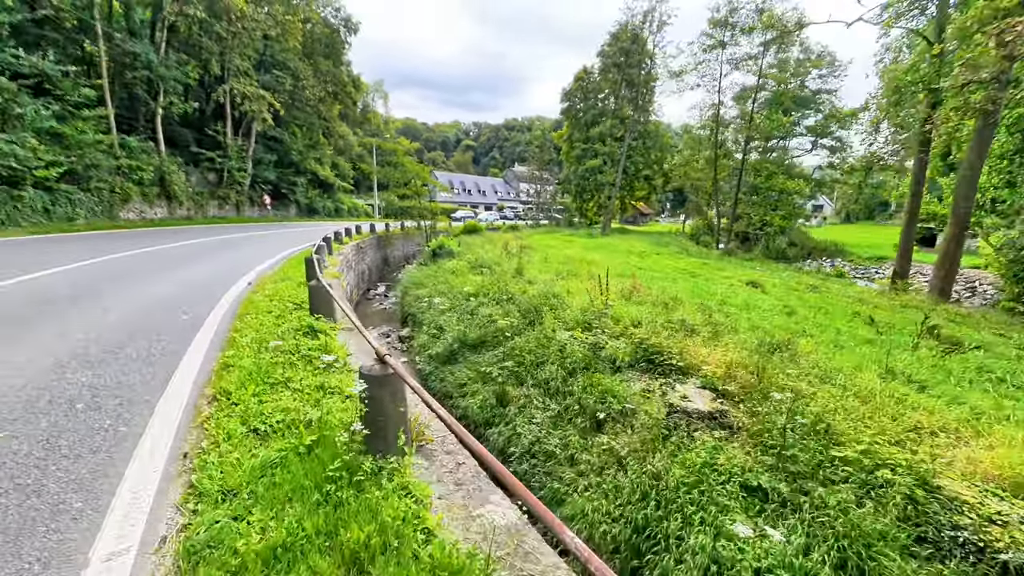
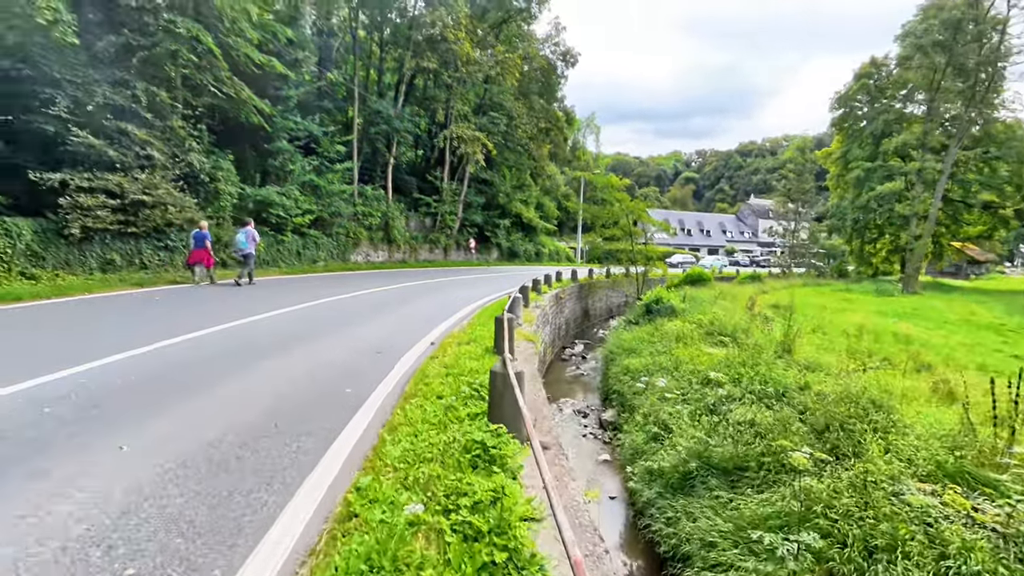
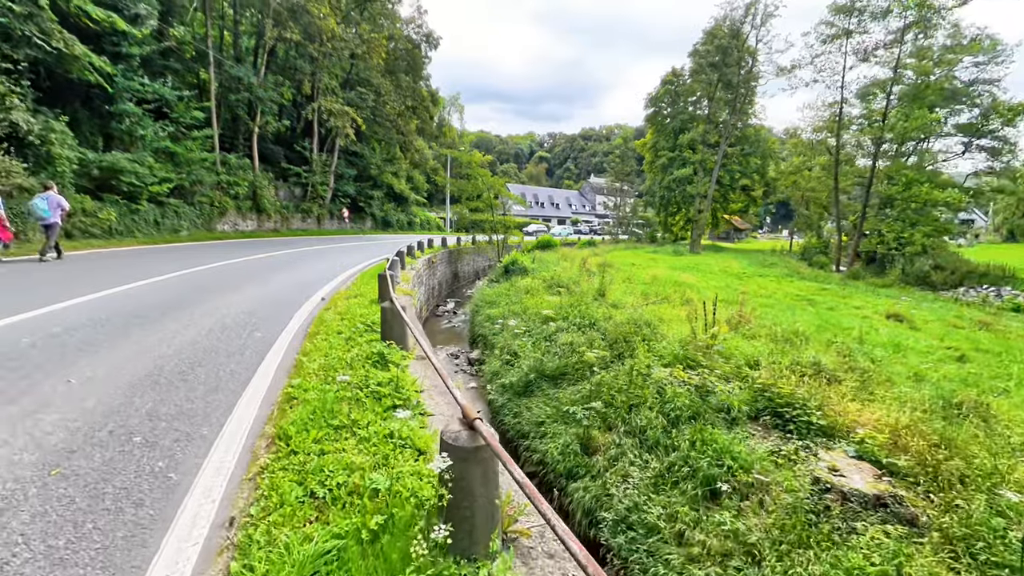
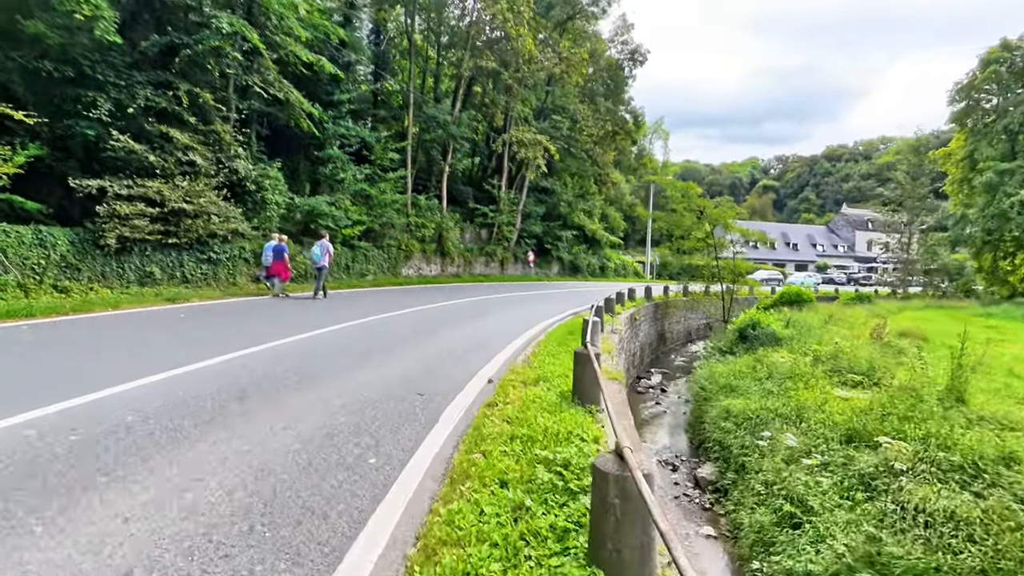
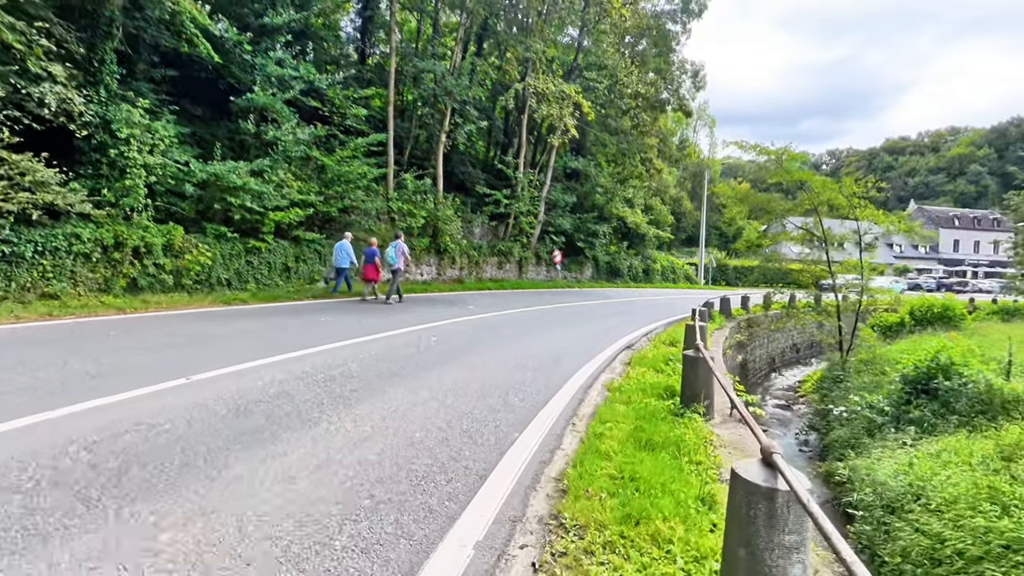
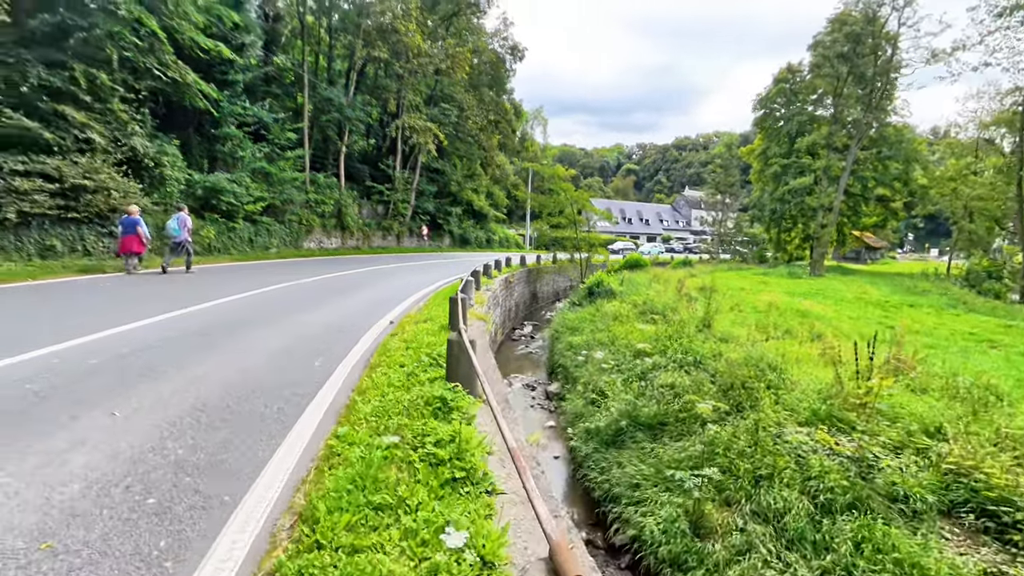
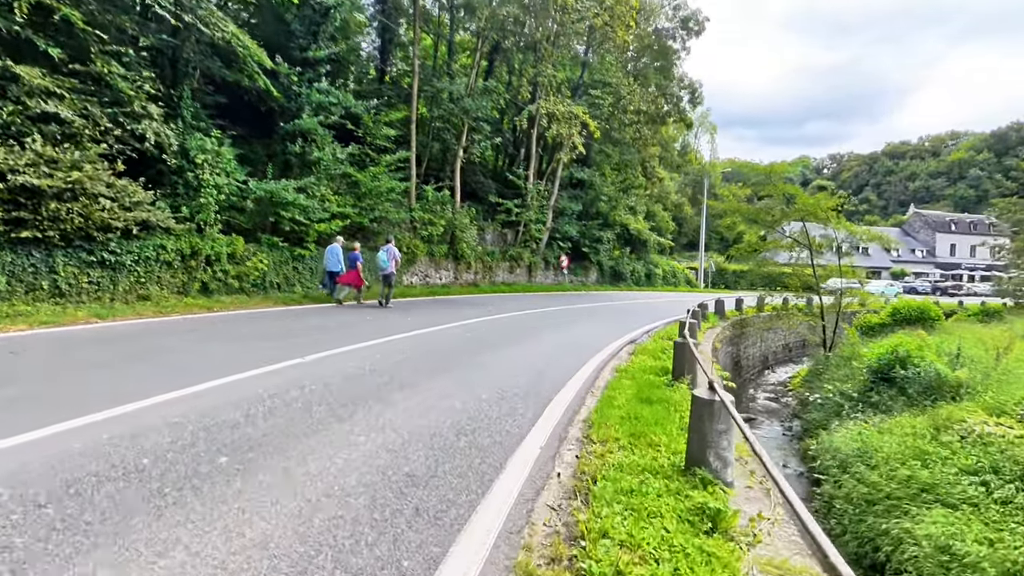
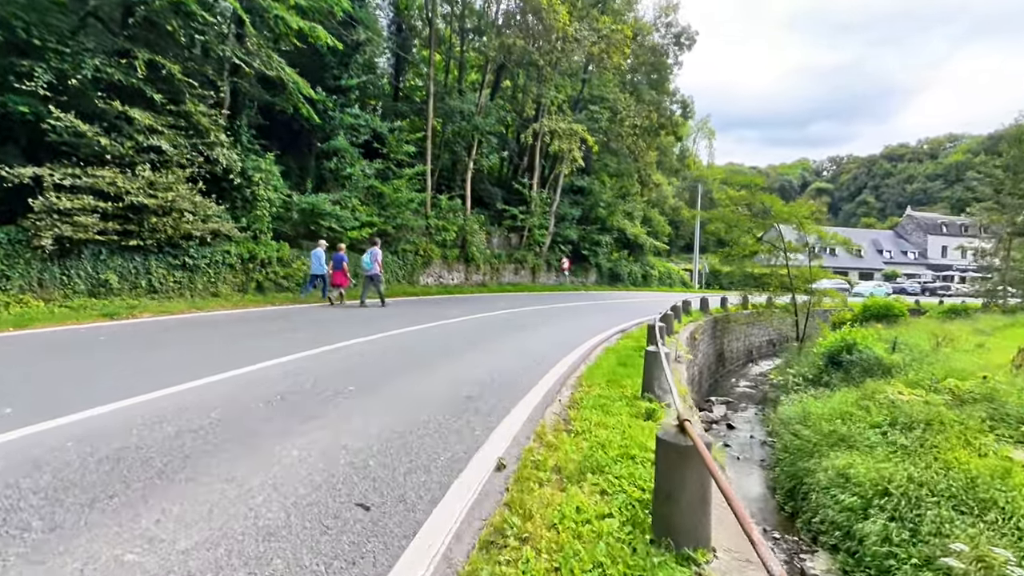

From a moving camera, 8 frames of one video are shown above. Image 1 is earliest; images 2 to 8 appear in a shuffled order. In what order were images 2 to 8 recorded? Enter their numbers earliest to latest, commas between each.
3, 6, 2, 4, 8, 7, 5
